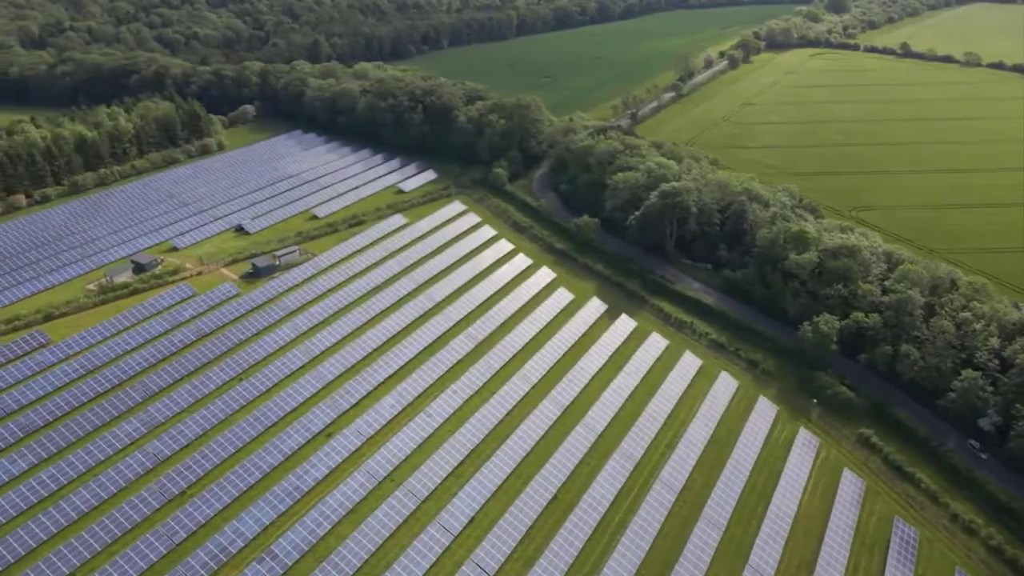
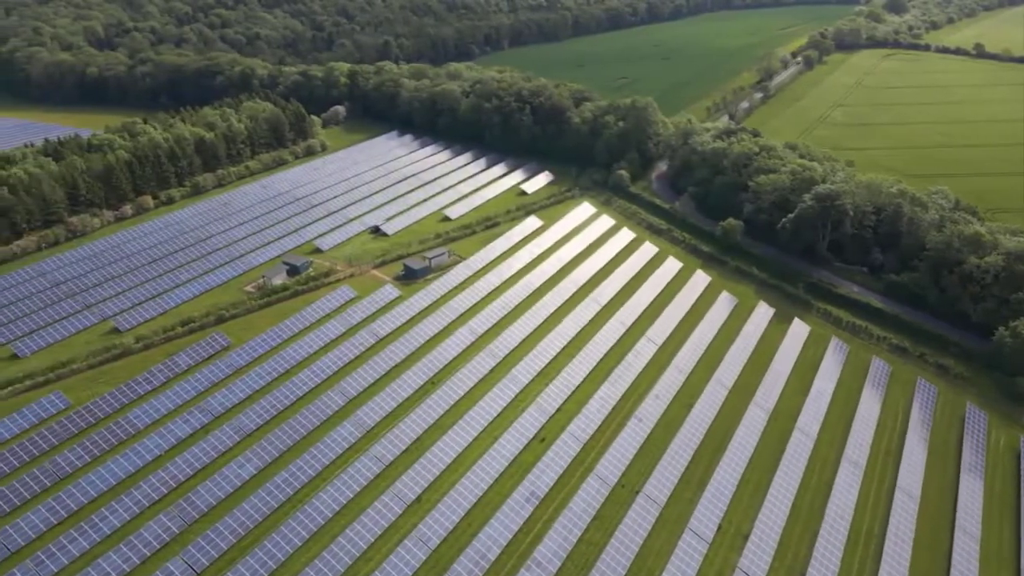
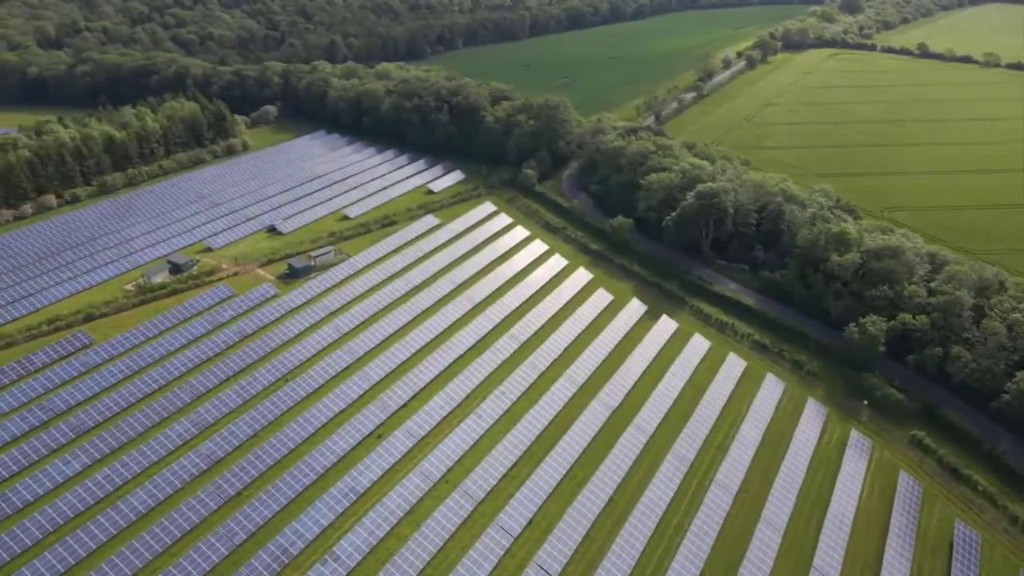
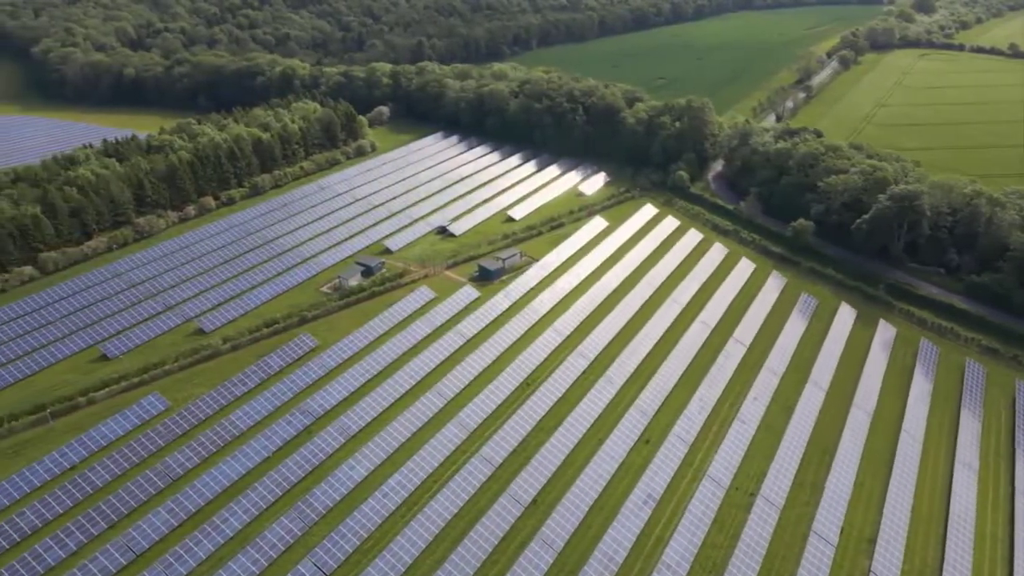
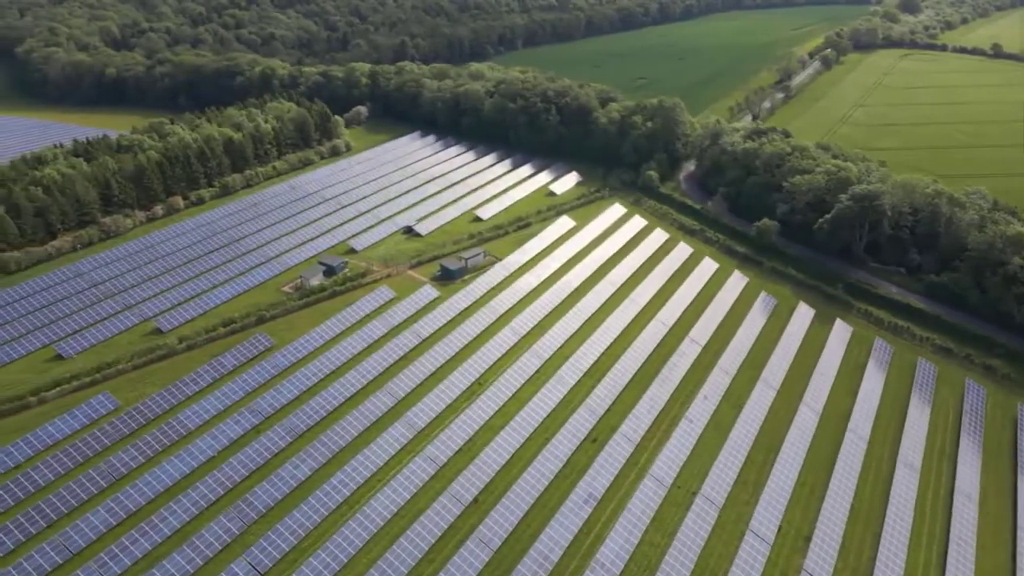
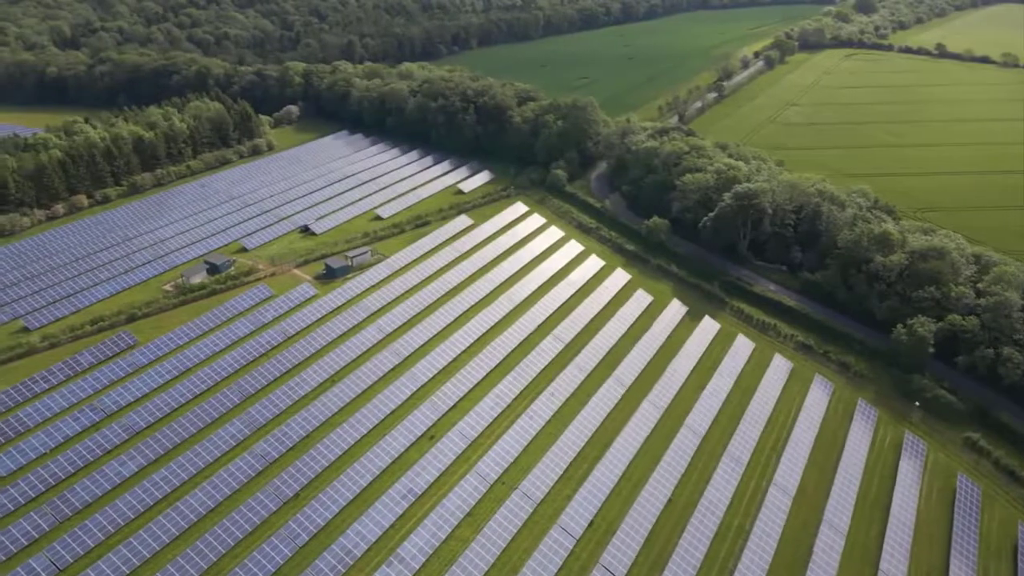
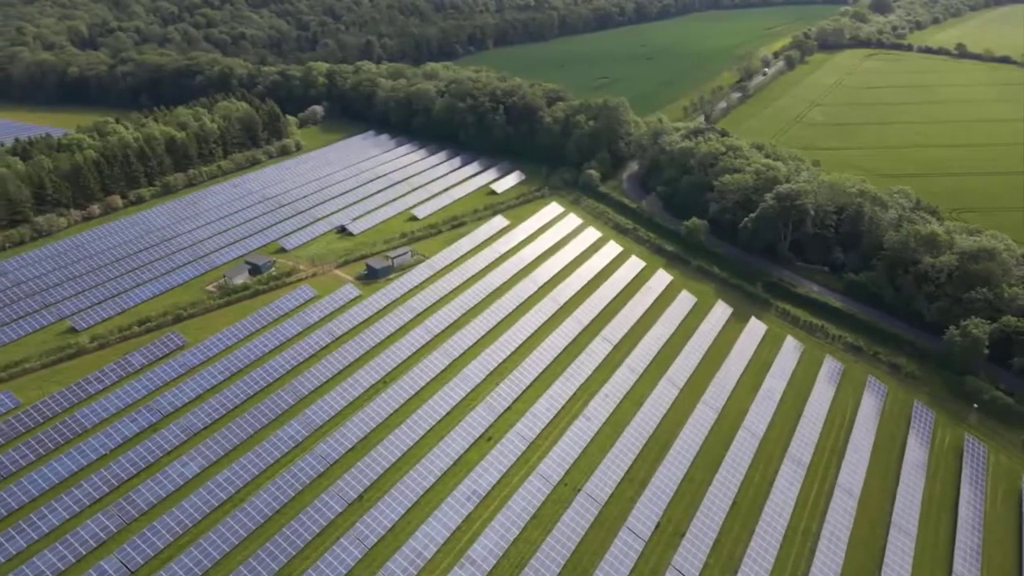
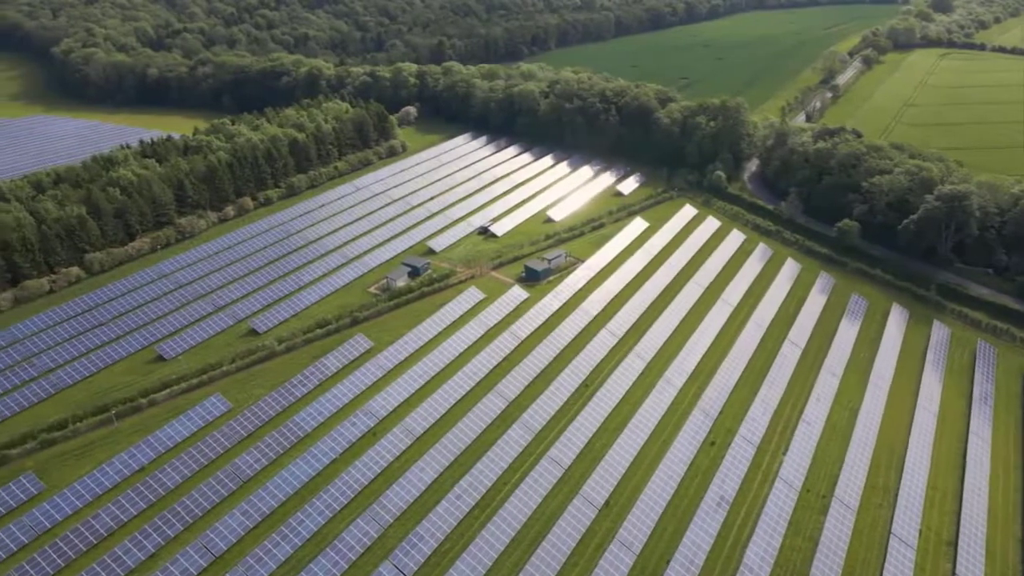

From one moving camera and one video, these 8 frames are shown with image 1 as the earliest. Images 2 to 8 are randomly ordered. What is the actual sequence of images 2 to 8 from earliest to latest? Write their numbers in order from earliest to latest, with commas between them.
3, 6, 7, 2, 5, 4, 8
